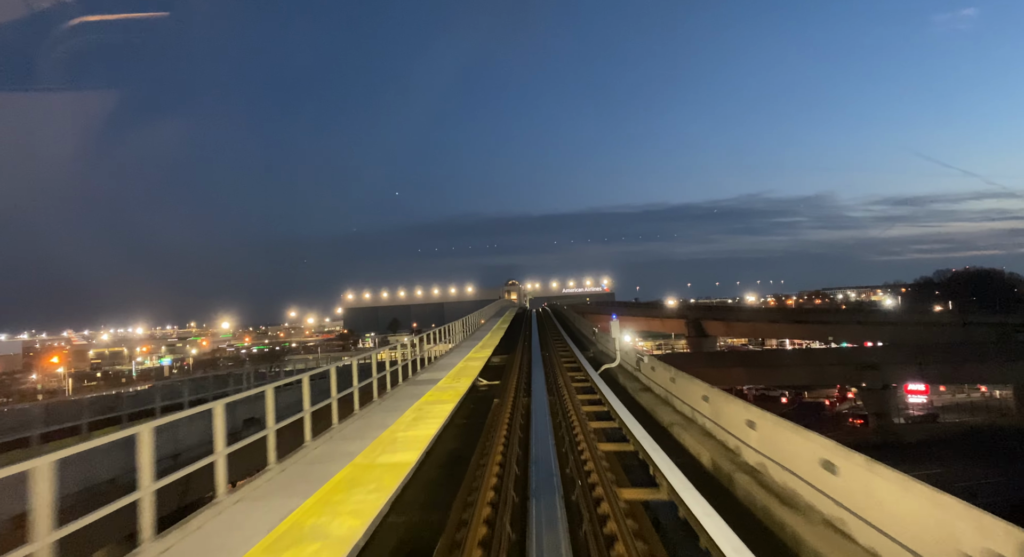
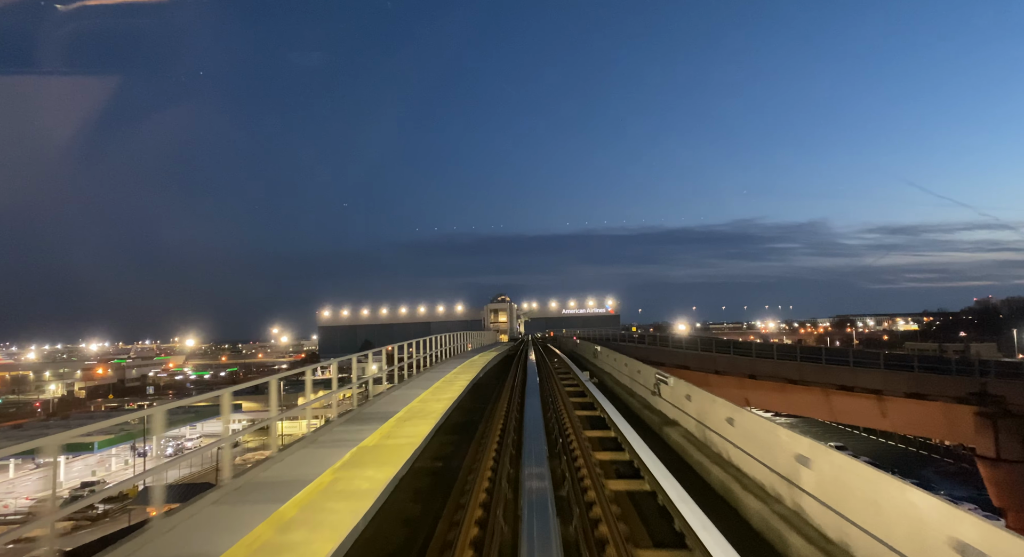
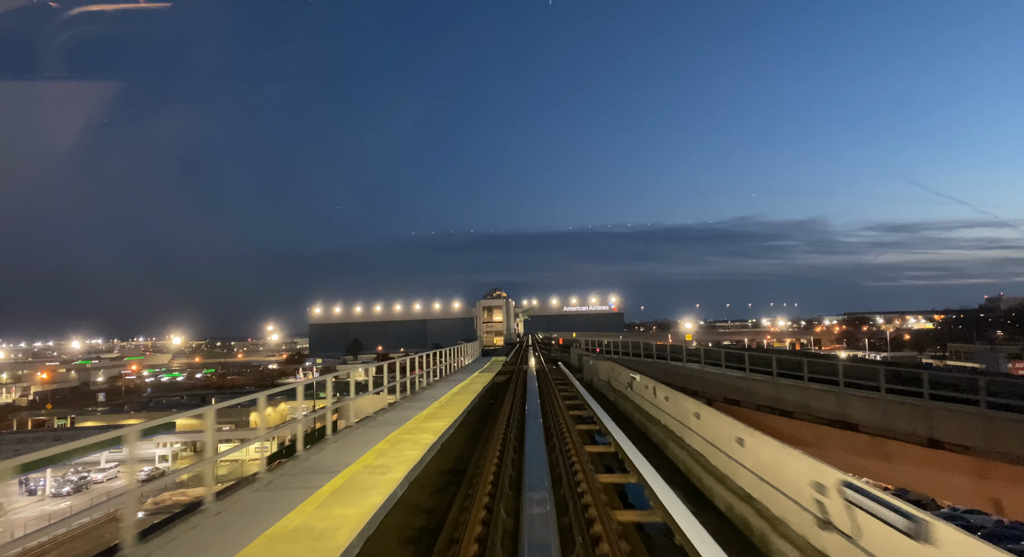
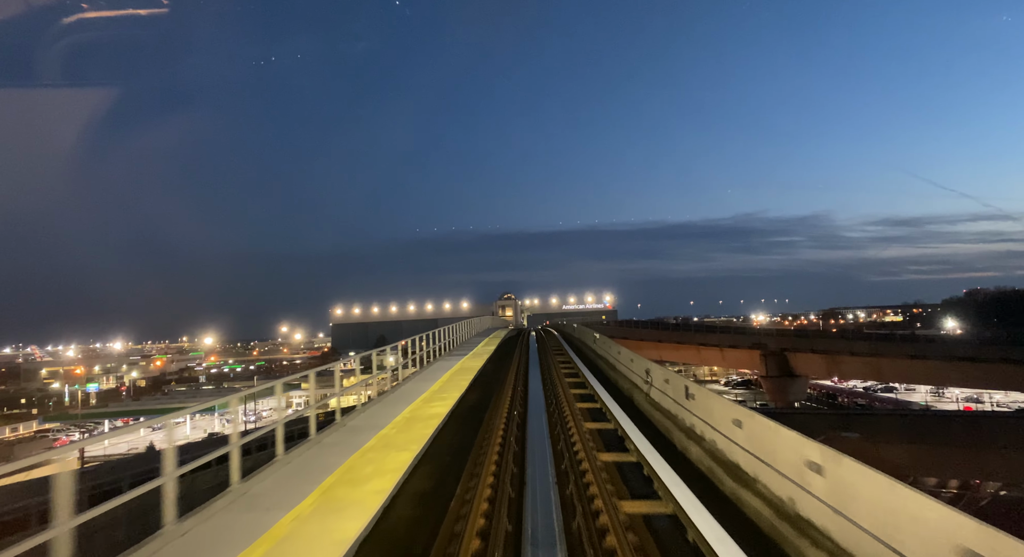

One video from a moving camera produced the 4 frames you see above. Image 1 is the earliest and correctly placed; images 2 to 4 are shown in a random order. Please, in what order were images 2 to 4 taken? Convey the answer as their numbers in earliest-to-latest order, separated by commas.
4, 2, 3
